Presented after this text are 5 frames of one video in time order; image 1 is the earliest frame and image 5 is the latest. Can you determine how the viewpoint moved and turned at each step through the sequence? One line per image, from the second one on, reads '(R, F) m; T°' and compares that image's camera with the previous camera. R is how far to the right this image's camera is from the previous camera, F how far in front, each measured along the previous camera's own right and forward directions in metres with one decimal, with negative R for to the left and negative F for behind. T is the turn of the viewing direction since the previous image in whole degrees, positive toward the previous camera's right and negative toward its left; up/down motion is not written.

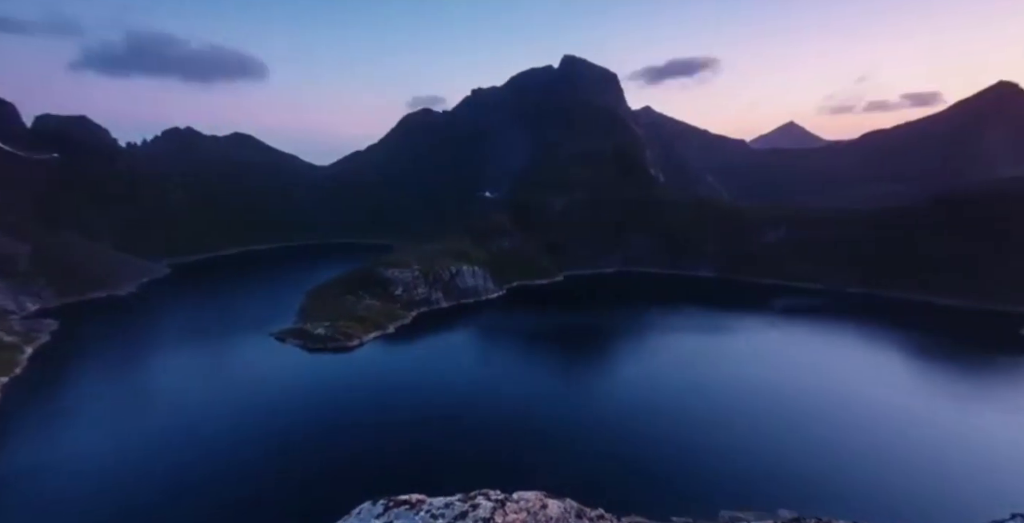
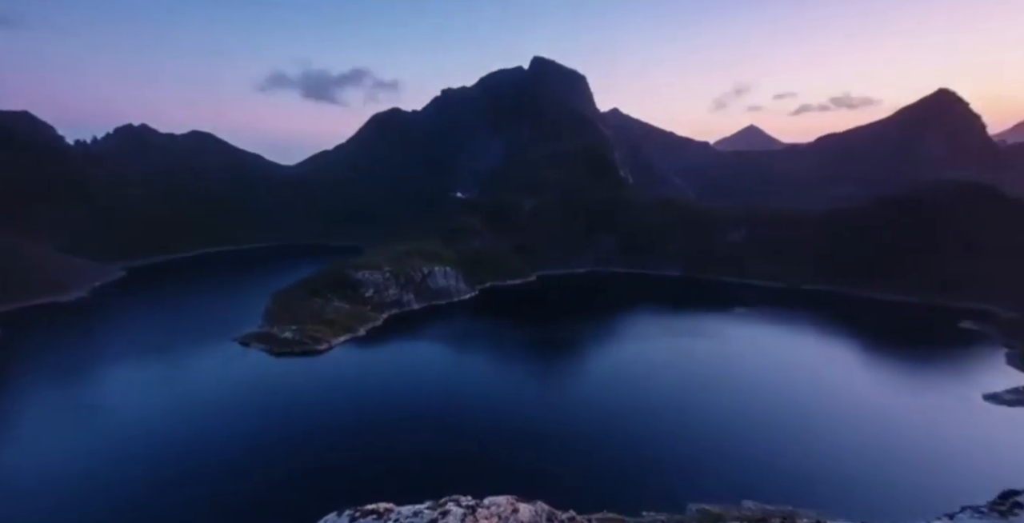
(+2.6, +0.4) m; -12°
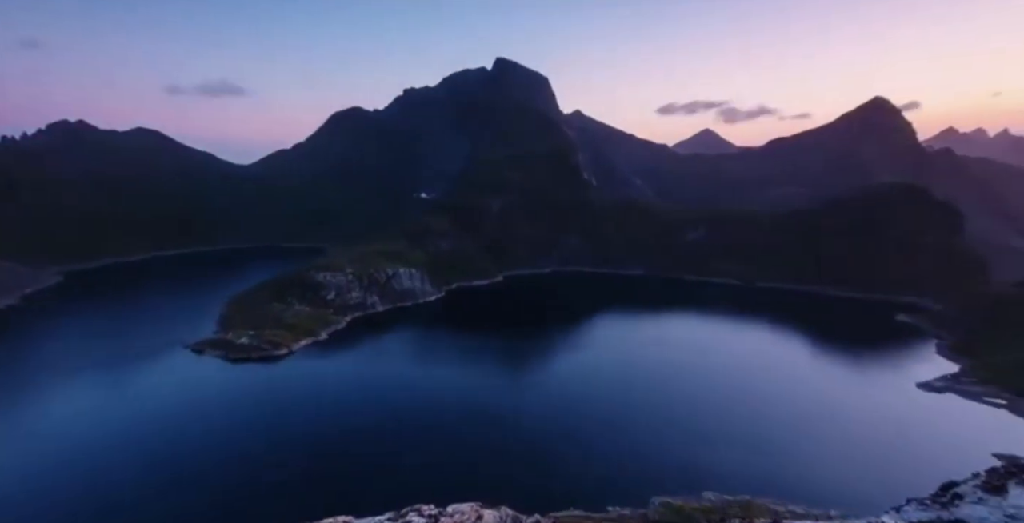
(-0.2, 0.0) m; +5°
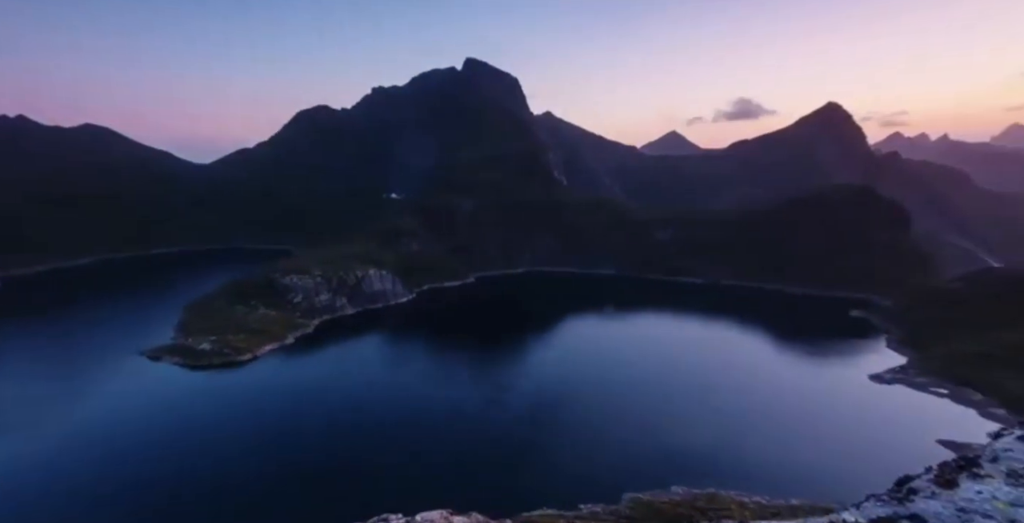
(-0.2, 0.0) m; +4°
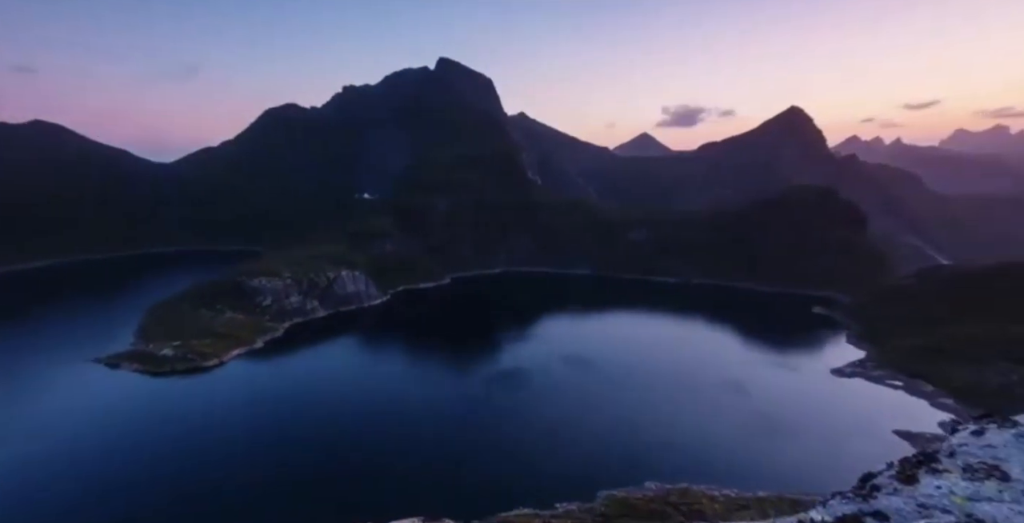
(-0.1, 0.0) m; +3°
